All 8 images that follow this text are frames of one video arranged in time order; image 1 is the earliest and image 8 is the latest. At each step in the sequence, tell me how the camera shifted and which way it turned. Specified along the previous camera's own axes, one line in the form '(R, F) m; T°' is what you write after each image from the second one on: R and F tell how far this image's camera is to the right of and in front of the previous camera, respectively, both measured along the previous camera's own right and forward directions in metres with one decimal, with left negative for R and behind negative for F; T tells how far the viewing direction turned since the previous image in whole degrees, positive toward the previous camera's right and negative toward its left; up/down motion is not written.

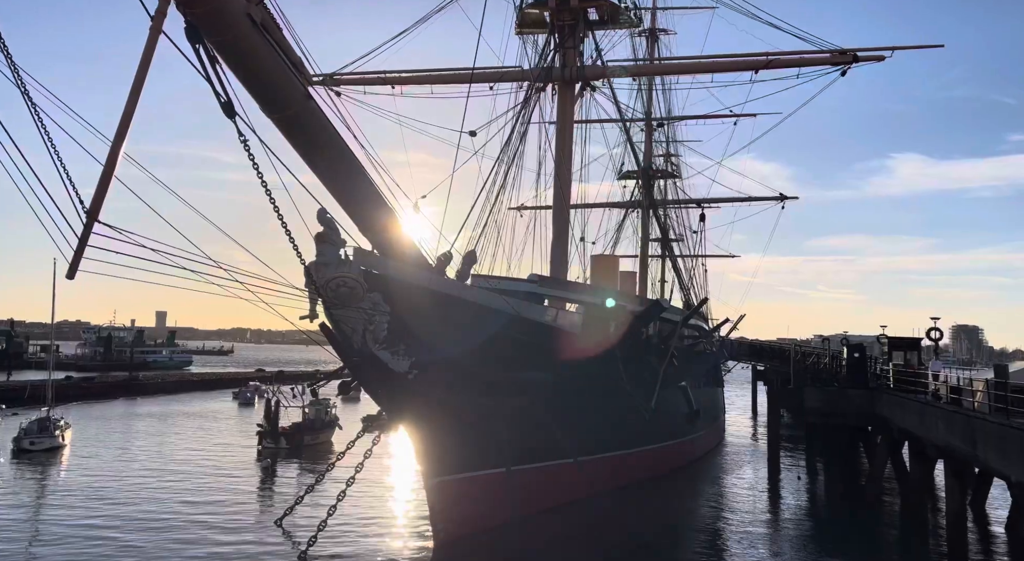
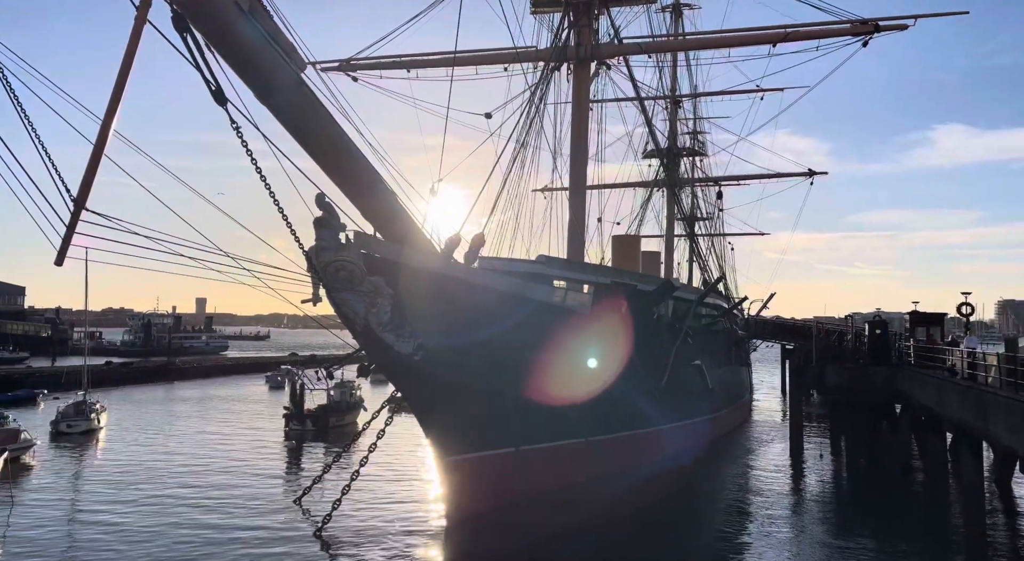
(+0.6, 0.0) m; -3°
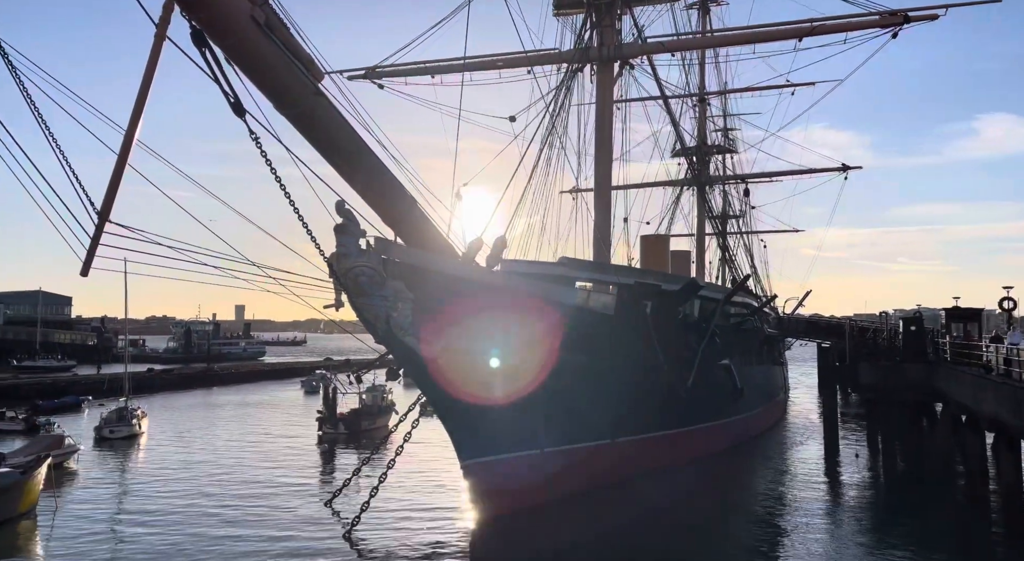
(+0.3, -0.1) m; -3°
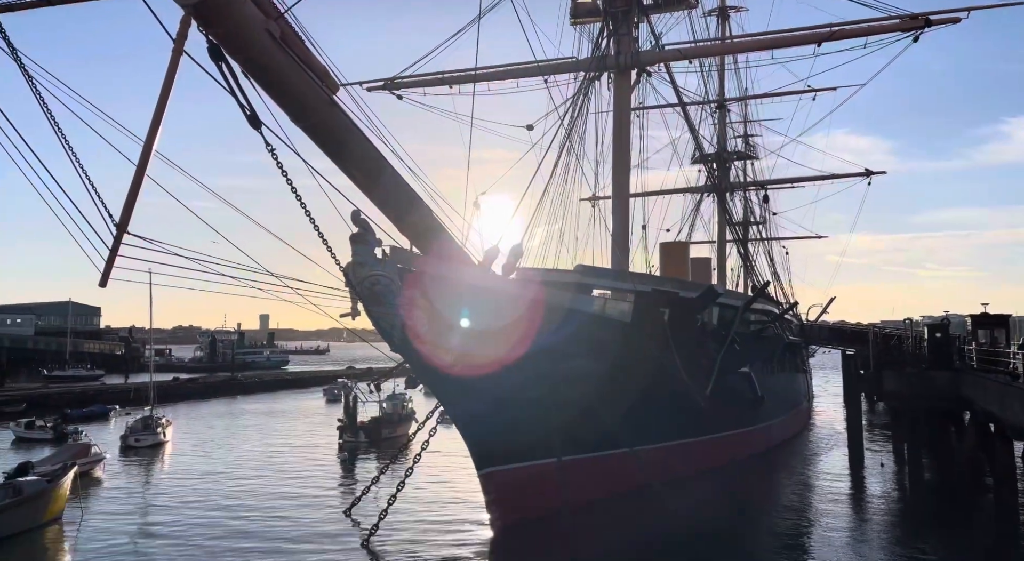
(+0.1, 0.0) m; -2°
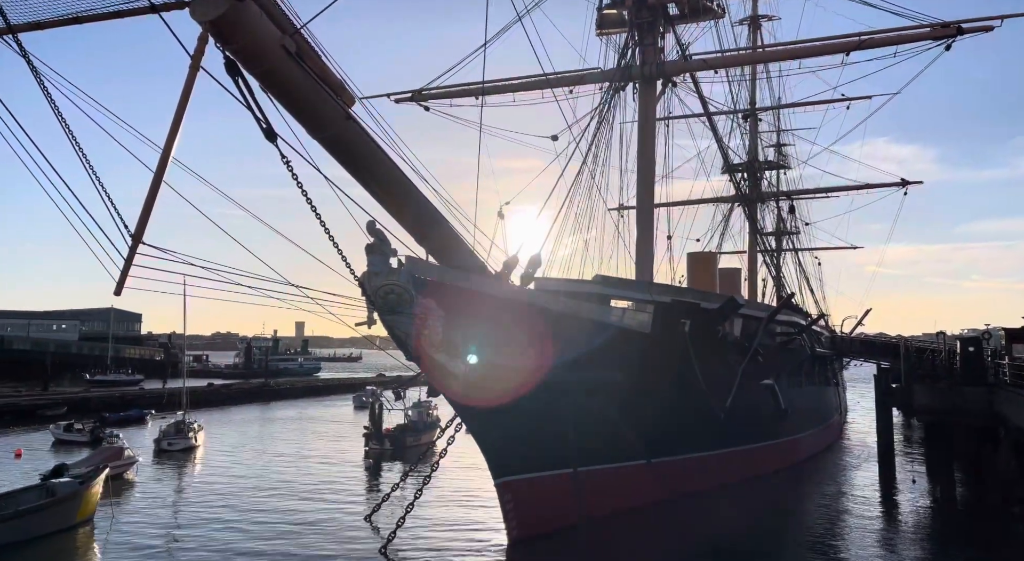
(+0.4, -0.1) m; -3°
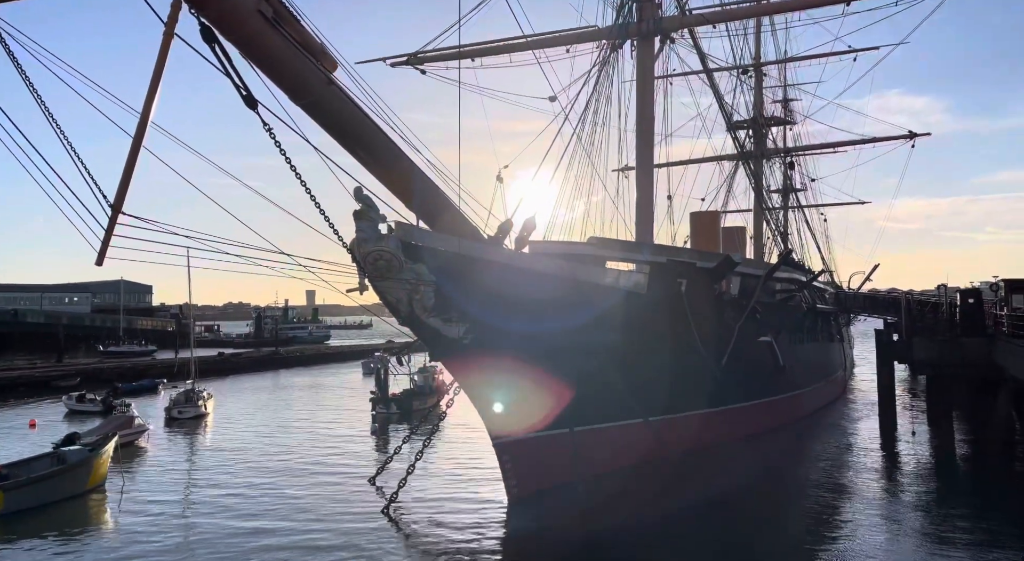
(+0.4, 0.0) m; -1°
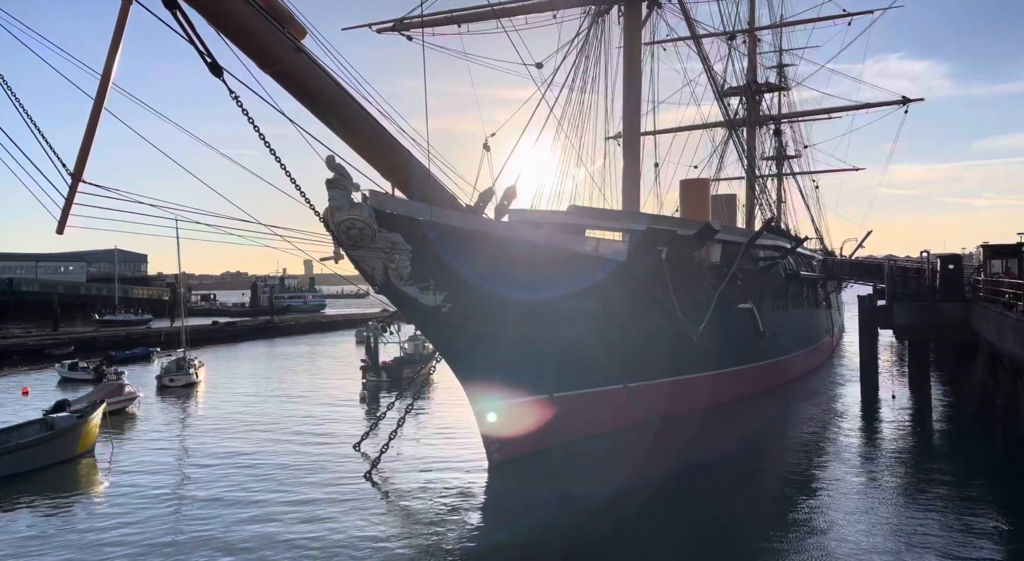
(+0.5, -0.1) m; 0°
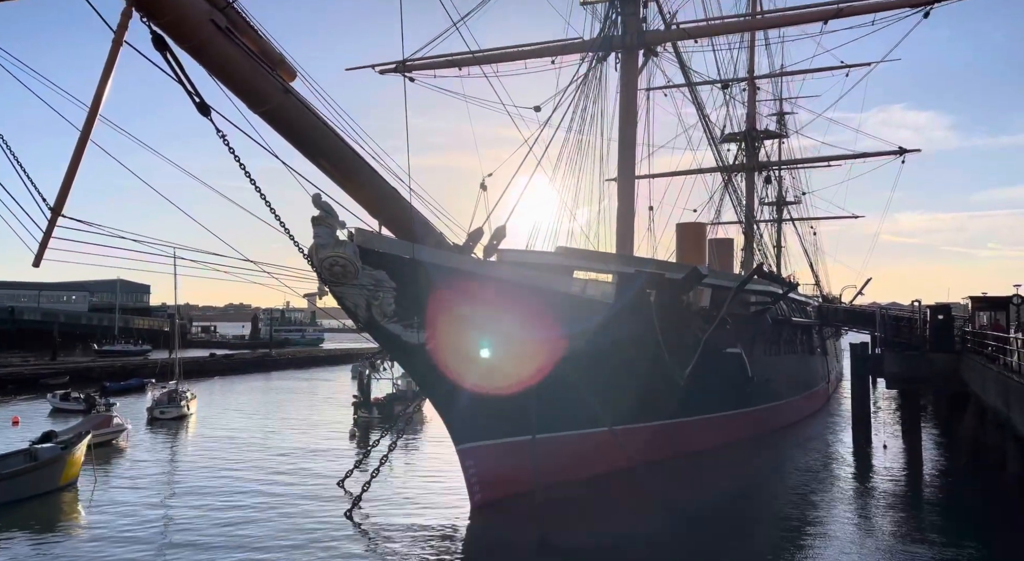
(+0.4, -0.1) m; -1°
